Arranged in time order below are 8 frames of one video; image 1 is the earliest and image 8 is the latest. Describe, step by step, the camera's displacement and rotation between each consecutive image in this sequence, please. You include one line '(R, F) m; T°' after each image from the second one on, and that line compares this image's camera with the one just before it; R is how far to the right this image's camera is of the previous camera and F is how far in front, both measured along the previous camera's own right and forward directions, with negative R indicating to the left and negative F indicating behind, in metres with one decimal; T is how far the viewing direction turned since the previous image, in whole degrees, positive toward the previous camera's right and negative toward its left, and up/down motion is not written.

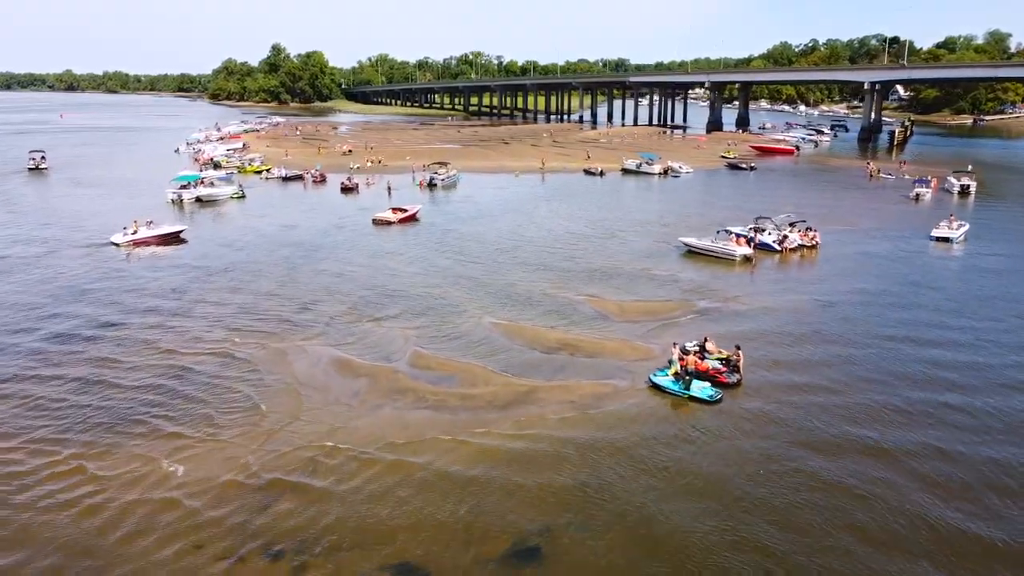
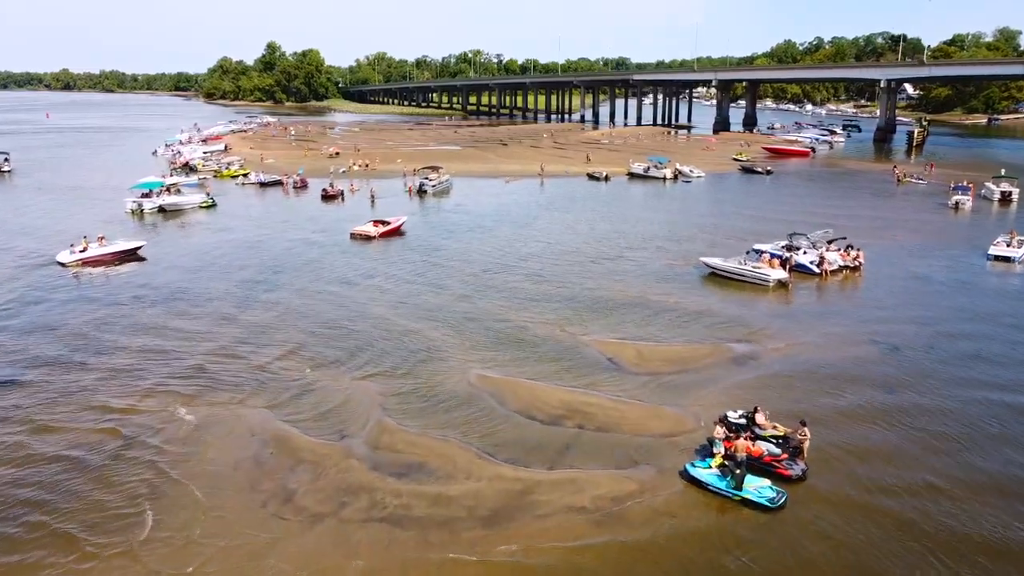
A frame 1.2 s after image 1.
(+0.3, +5.4) m; 0°
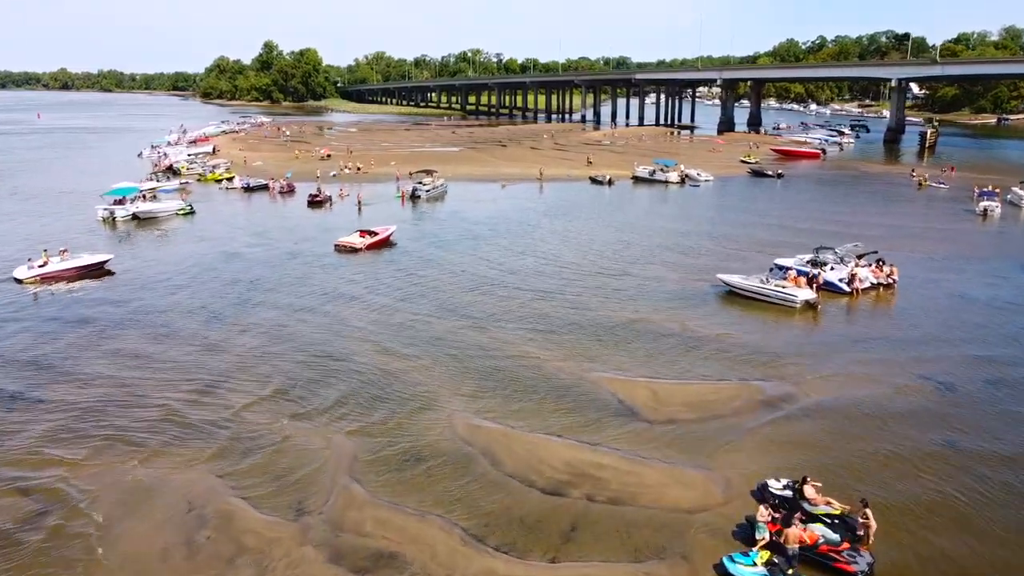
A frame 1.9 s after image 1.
(+0.1, +3.3) m; 0°
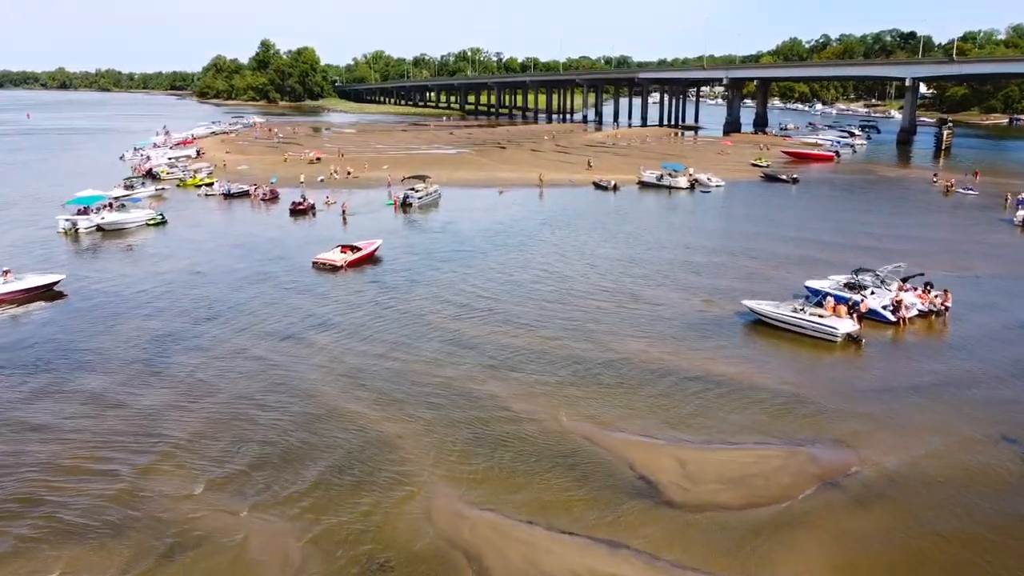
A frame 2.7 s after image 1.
(+0.1, +3.8) m; 0°
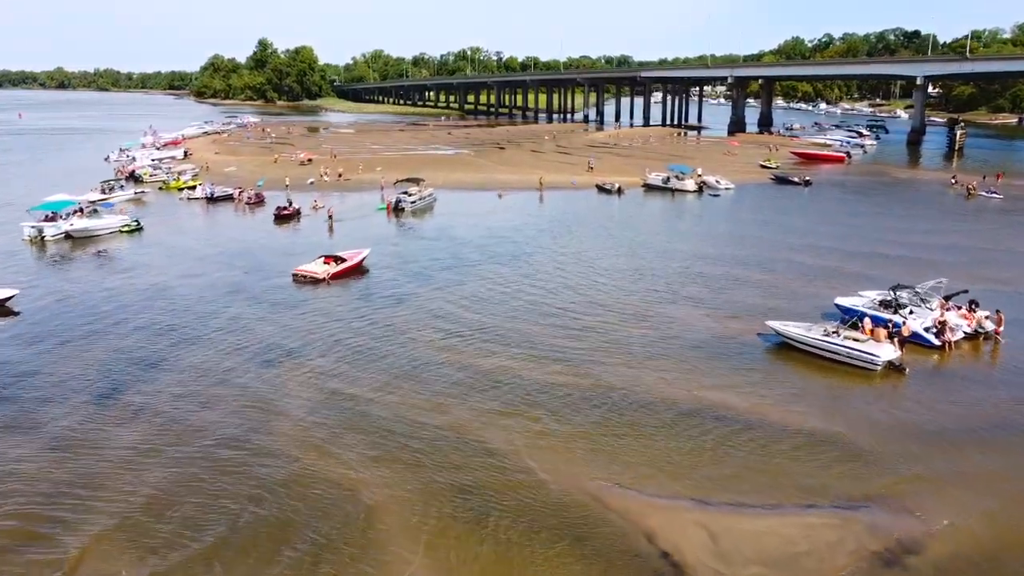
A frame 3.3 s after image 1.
(+0.1, +2.9) m; 0°
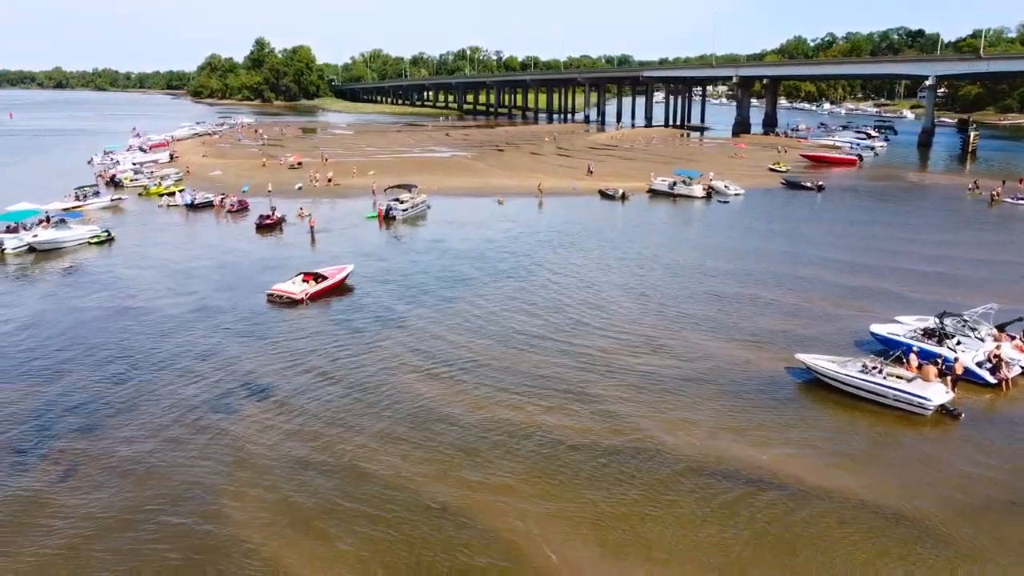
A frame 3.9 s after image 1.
(+0.2, +2.9) m; 0°
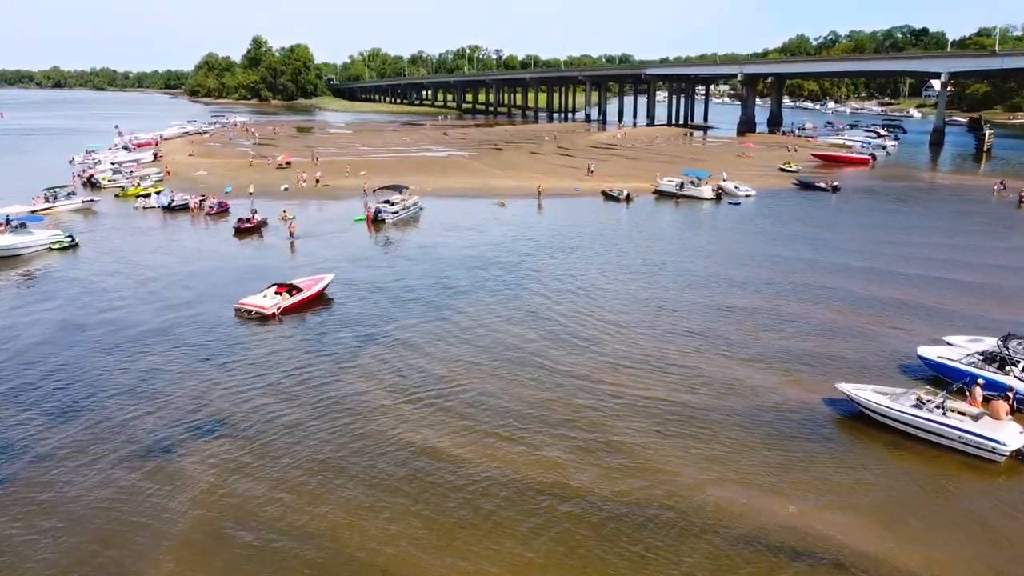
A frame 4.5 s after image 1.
(+0.2, +3.1) m; 0°
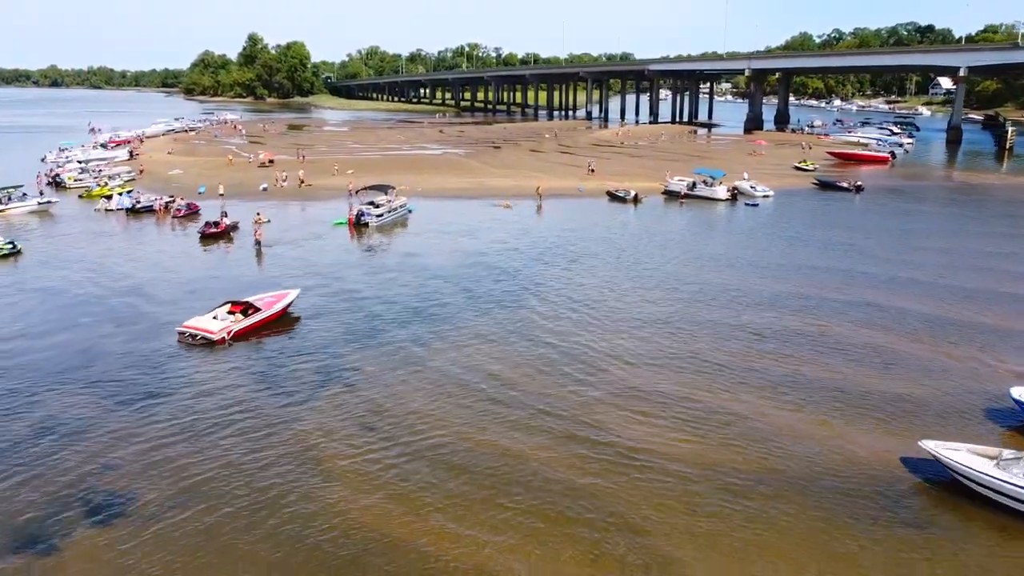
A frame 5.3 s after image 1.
(+0.2, +4.2) m; 0°
